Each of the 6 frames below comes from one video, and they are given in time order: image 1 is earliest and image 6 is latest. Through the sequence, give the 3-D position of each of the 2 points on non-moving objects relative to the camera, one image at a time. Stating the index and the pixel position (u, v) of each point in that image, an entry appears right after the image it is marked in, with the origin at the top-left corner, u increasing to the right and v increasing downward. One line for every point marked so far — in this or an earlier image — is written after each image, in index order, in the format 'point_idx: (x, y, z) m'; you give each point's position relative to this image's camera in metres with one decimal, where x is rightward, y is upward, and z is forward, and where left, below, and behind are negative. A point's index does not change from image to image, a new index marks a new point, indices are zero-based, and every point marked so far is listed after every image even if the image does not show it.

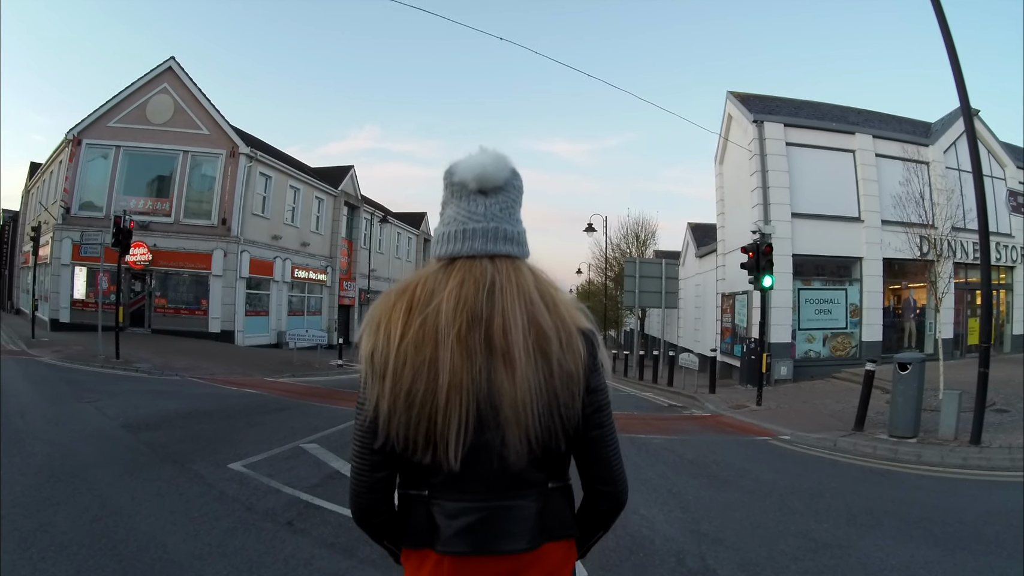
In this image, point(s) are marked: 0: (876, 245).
0: (+11.3, +1.3, +17.9) m
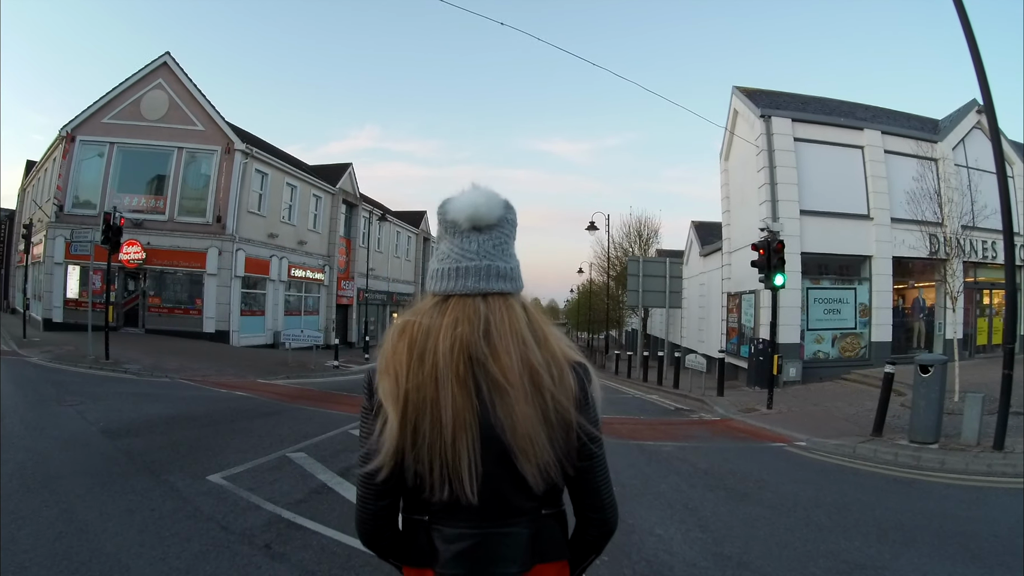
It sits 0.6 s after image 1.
0: (+11.3, +1.4, +17.5) m
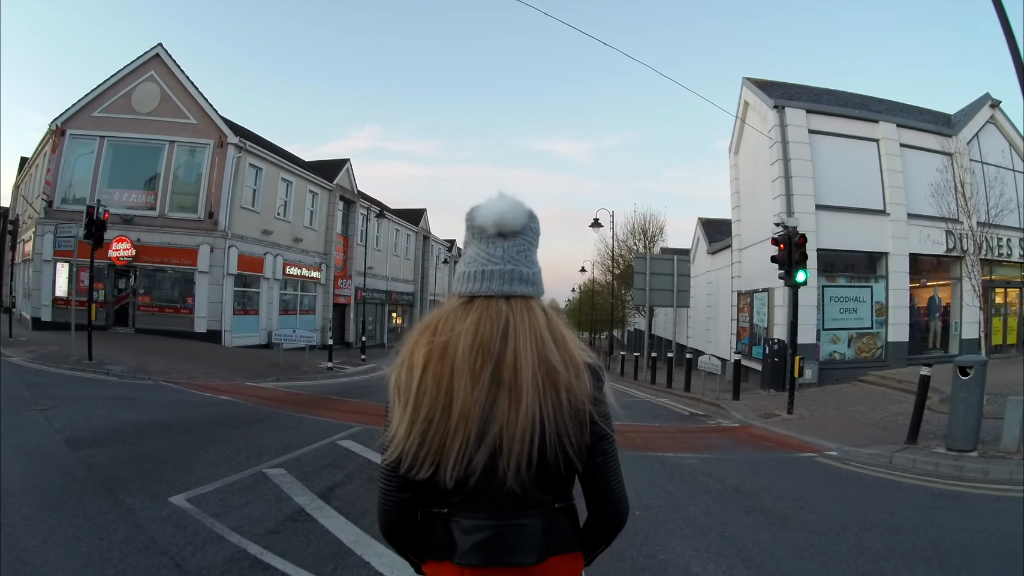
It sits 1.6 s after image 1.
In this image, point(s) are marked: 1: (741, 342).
0: (+11.4, +1.4, +16.8) m
1: (+6.7, -1.6, +16.9) m
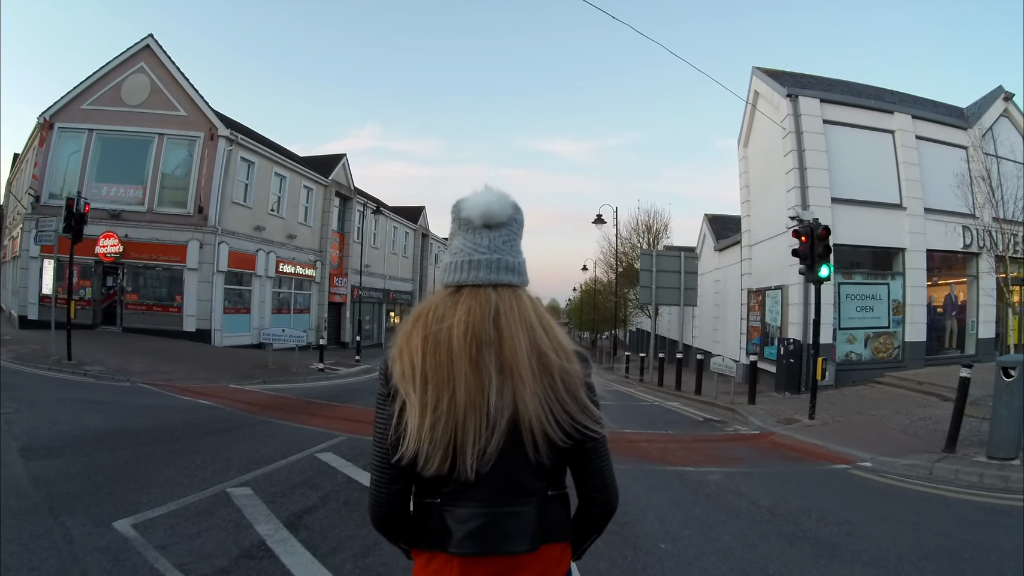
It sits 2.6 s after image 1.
0: (+11.4, +1.5, +16.1) m
1: (+6.8, -1.5, +16.2) m
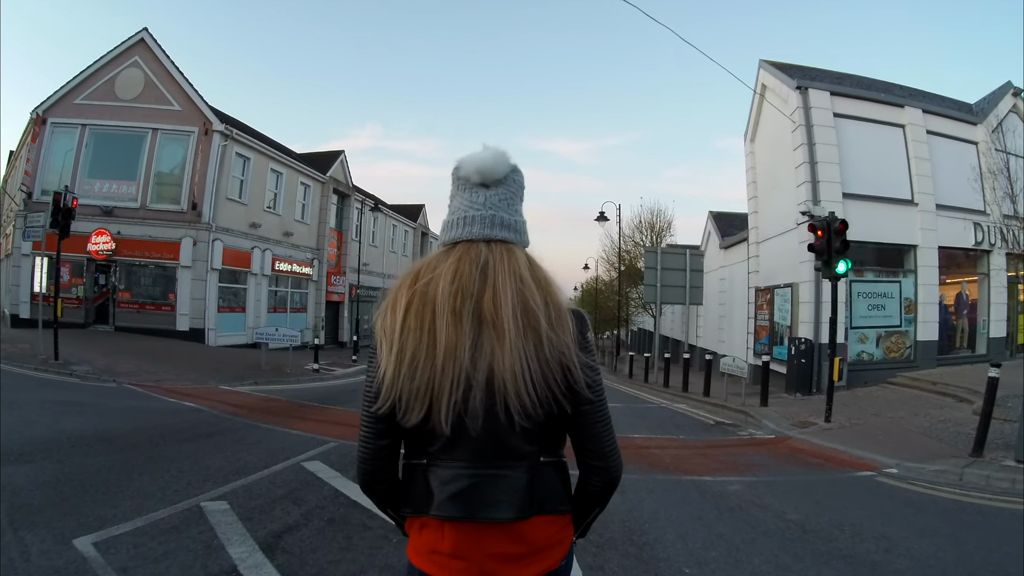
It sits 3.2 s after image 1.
0: (+11.4, +1.5, +15.6) m
1: (+6.8, -1.5, +15.8) m
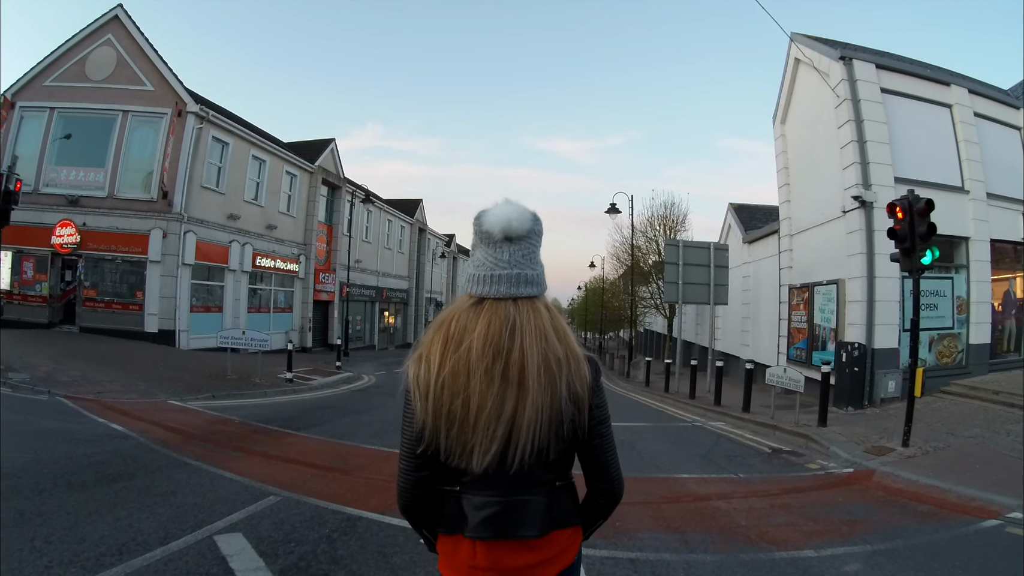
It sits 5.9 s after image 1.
0: (+11.5, +1.6, +13.9) m
1: (+6.9, -1.4, +14.1) m
